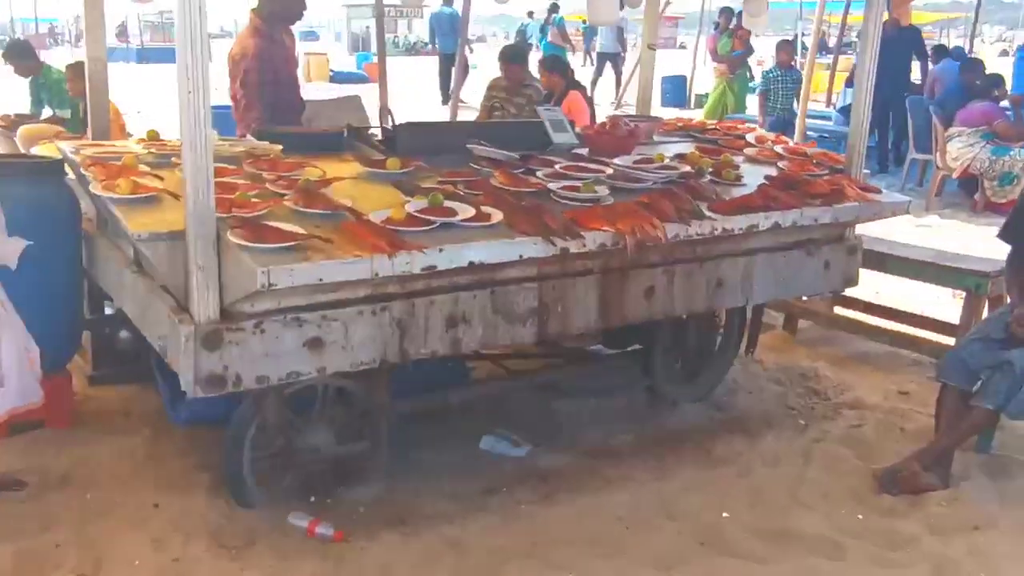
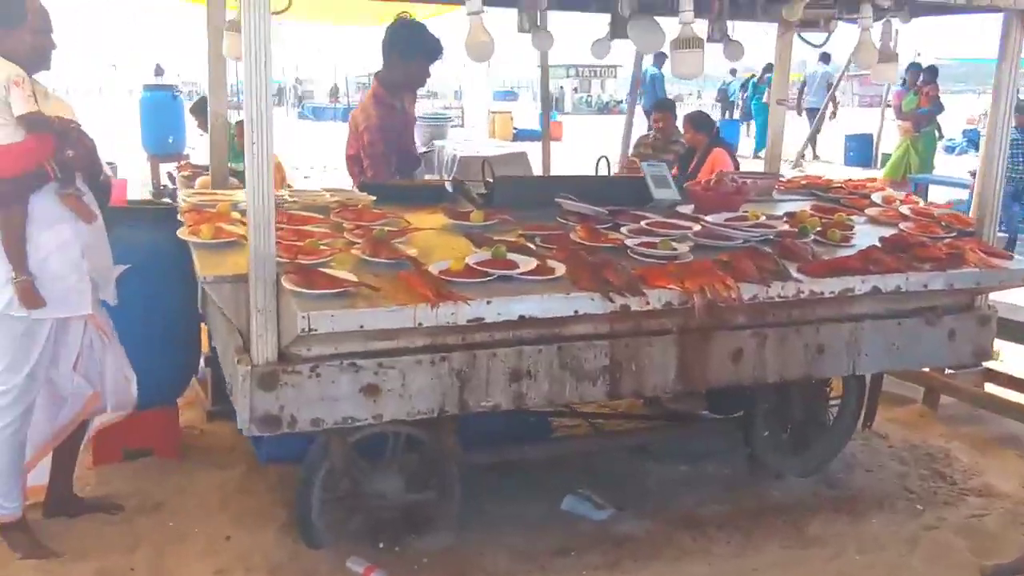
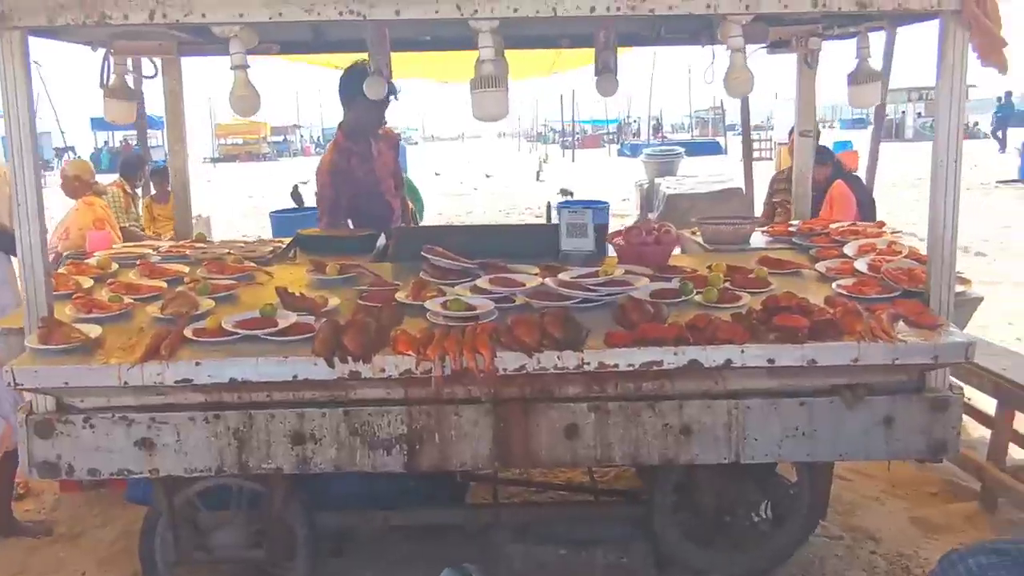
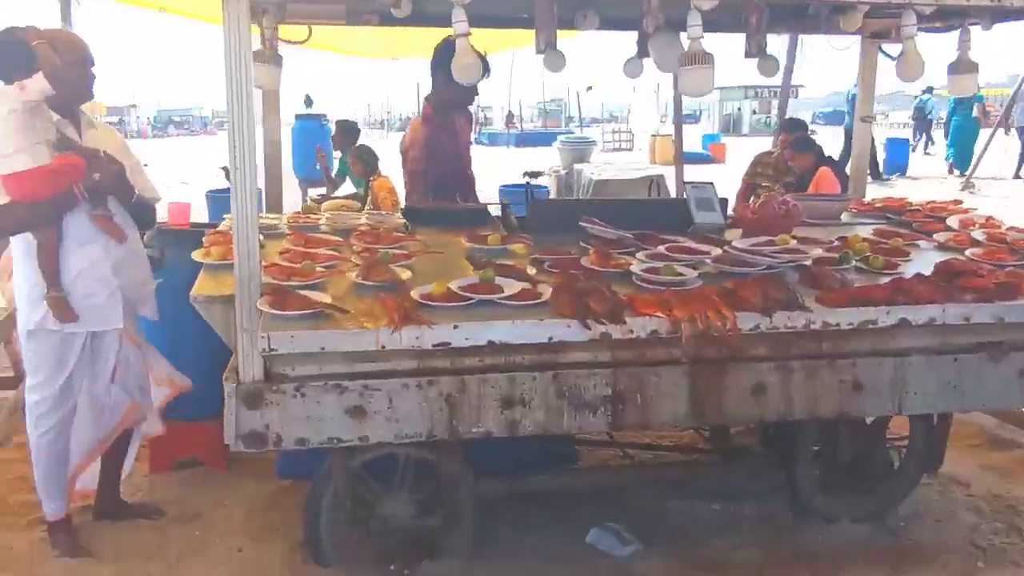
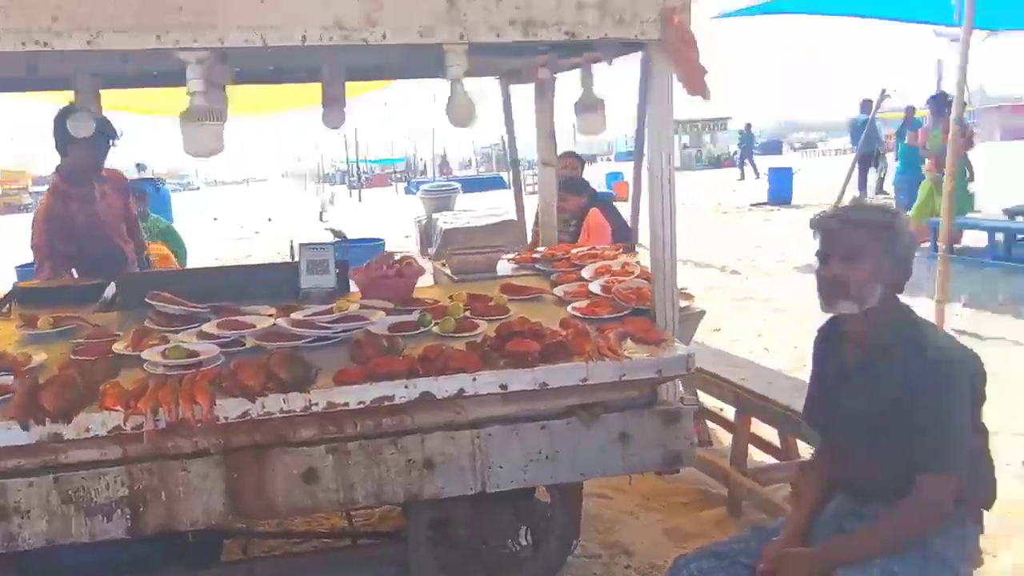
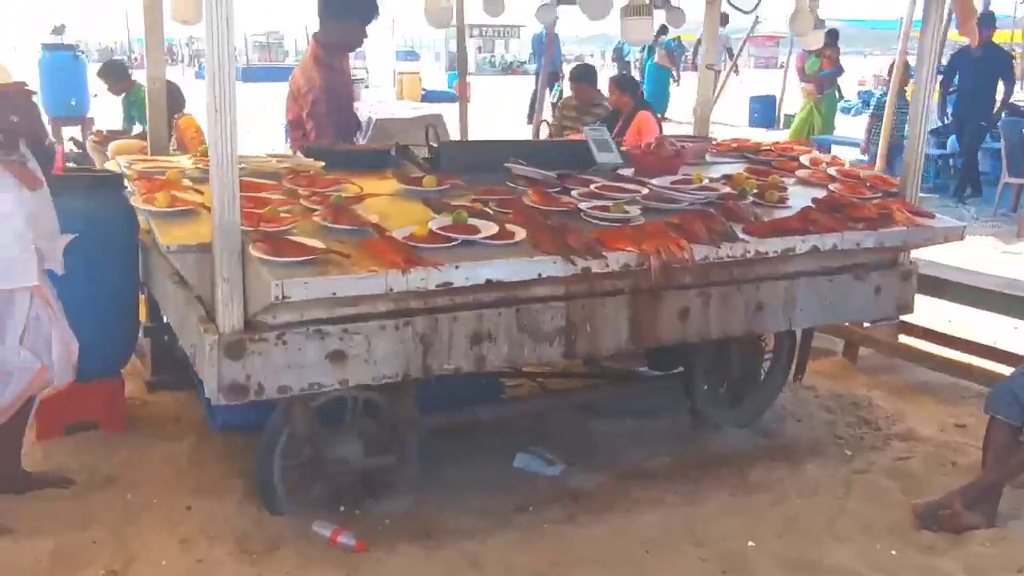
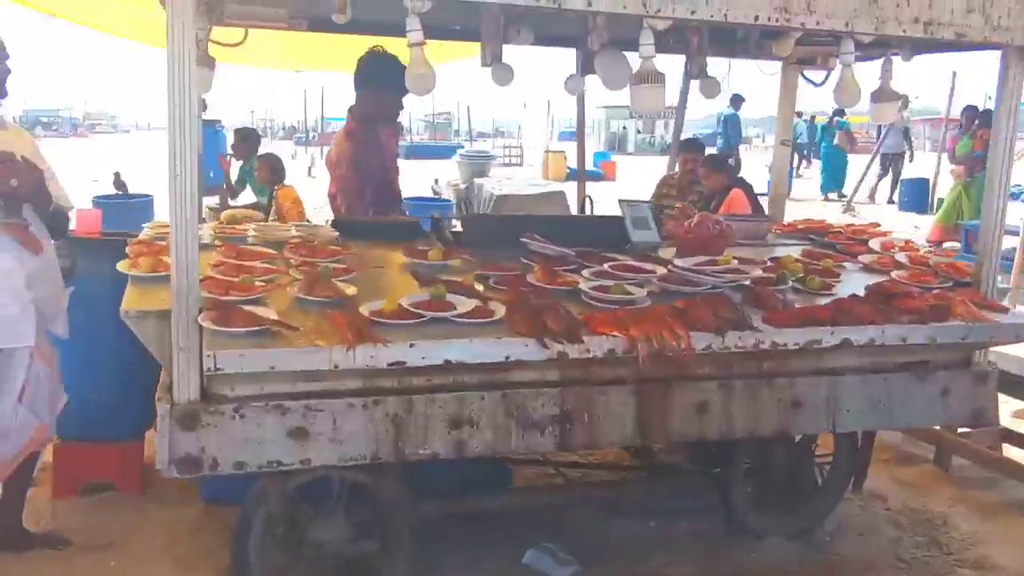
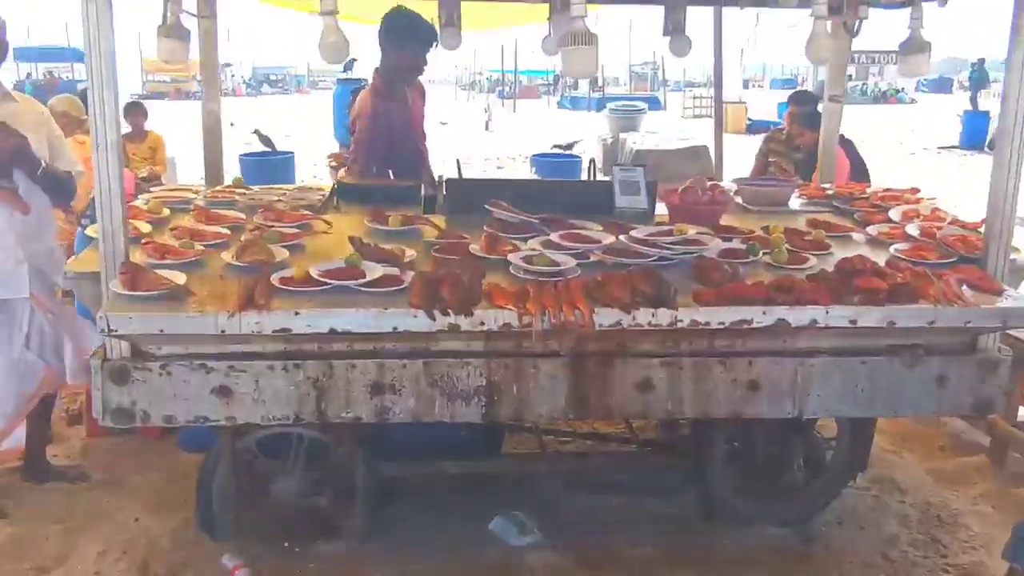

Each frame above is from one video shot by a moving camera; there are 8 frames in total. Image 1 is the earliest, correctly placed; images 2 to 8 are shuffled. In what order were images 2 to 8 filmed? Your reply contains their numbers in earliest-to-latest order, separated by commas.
6, 2, 7, 4, 8, 3, 5
